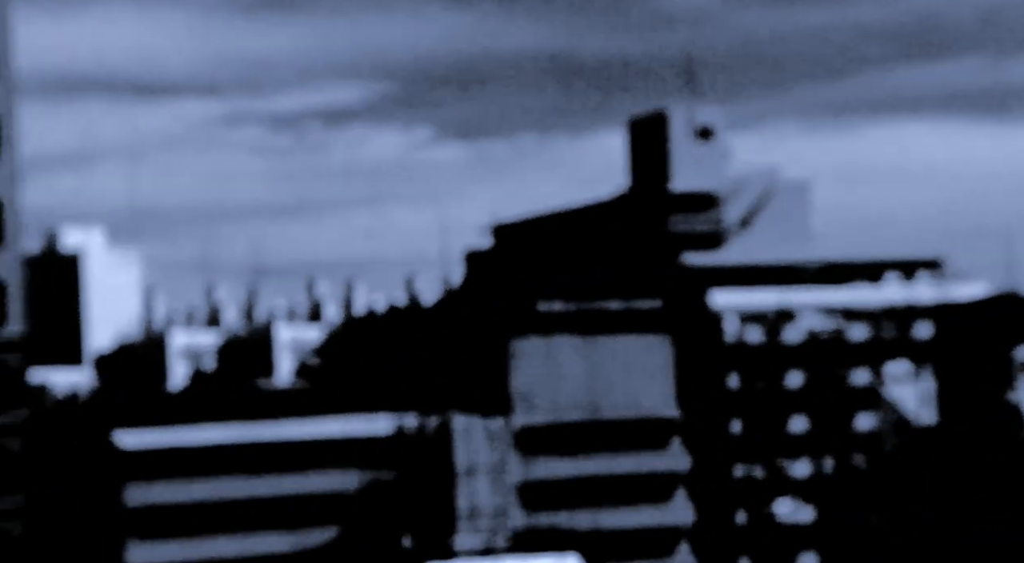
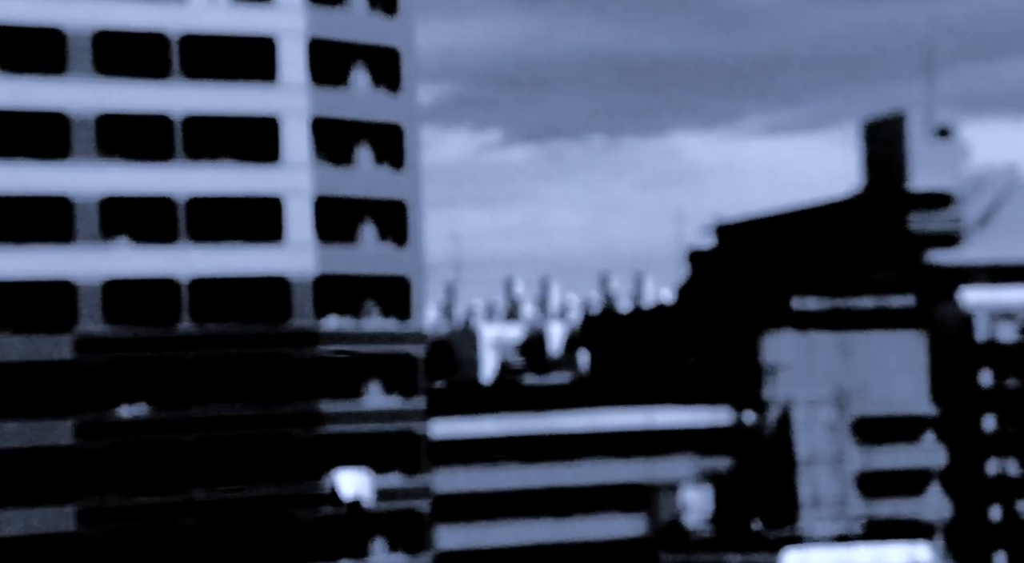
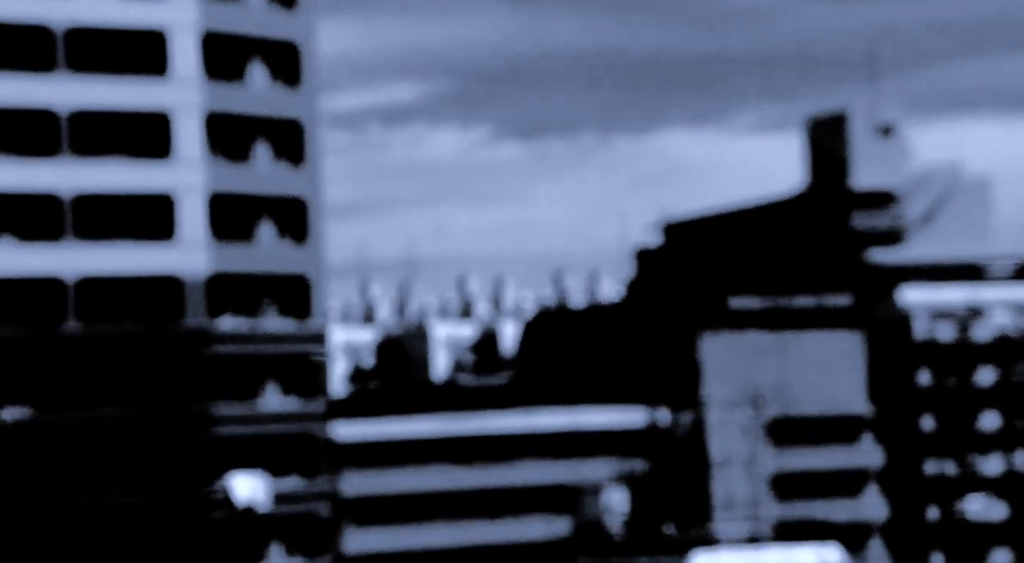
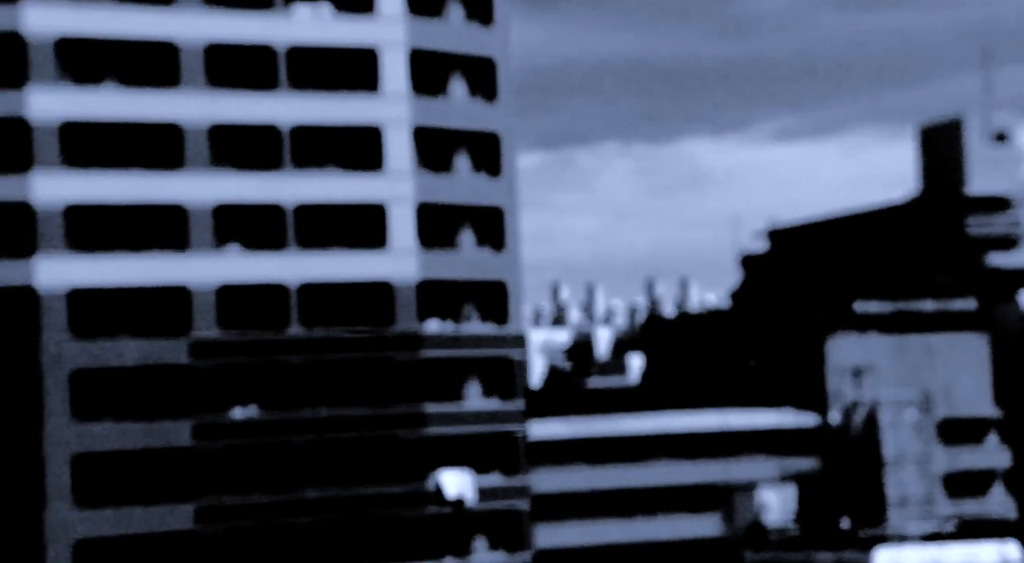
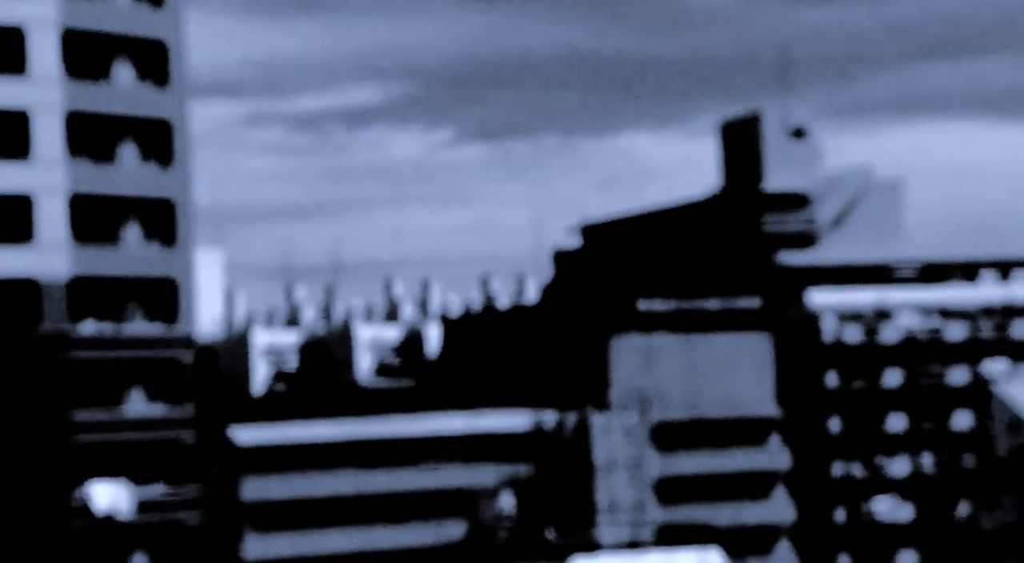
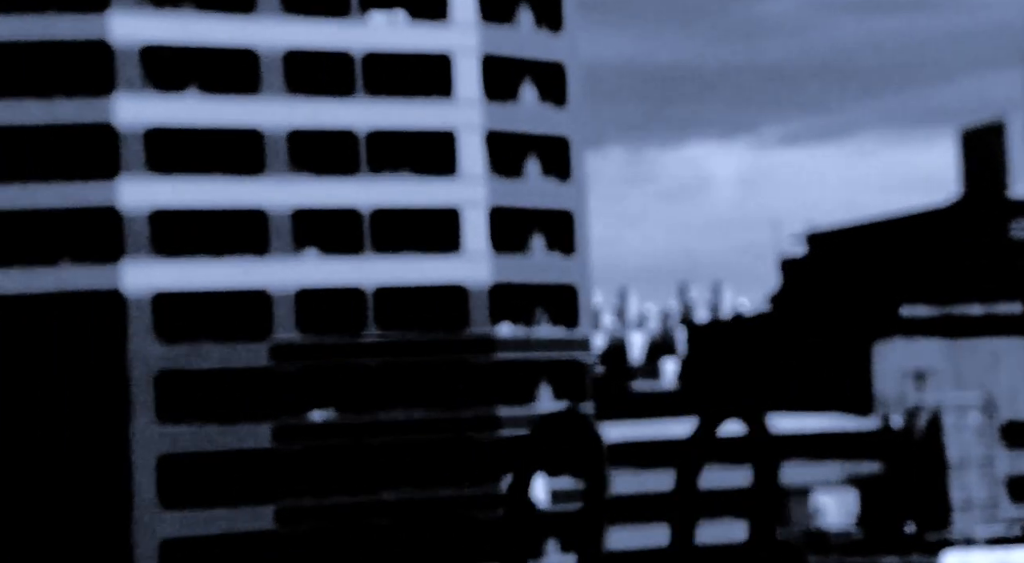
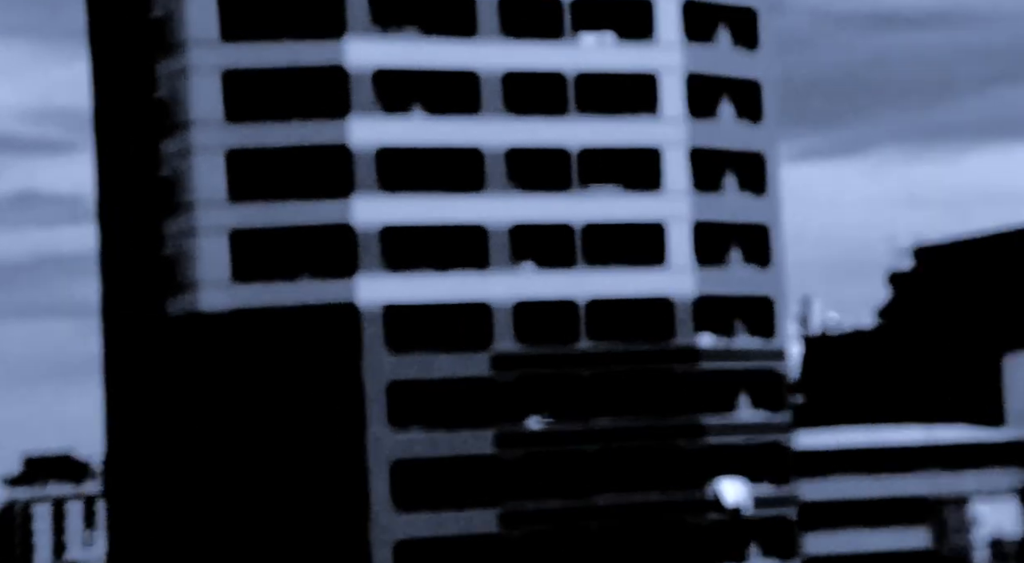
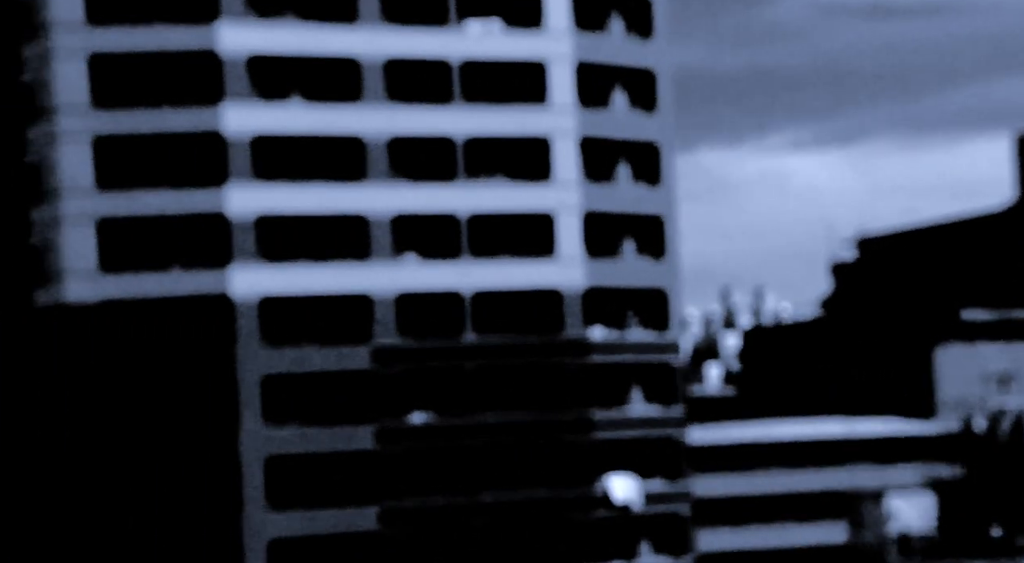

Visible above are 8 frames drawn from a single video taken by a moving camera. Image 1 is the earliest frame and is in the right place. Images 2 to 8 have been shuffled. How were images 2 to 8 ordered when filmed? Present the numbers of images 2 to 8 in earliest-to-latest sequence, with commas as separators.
5, 3, 2, 4, 6, 8, 7
